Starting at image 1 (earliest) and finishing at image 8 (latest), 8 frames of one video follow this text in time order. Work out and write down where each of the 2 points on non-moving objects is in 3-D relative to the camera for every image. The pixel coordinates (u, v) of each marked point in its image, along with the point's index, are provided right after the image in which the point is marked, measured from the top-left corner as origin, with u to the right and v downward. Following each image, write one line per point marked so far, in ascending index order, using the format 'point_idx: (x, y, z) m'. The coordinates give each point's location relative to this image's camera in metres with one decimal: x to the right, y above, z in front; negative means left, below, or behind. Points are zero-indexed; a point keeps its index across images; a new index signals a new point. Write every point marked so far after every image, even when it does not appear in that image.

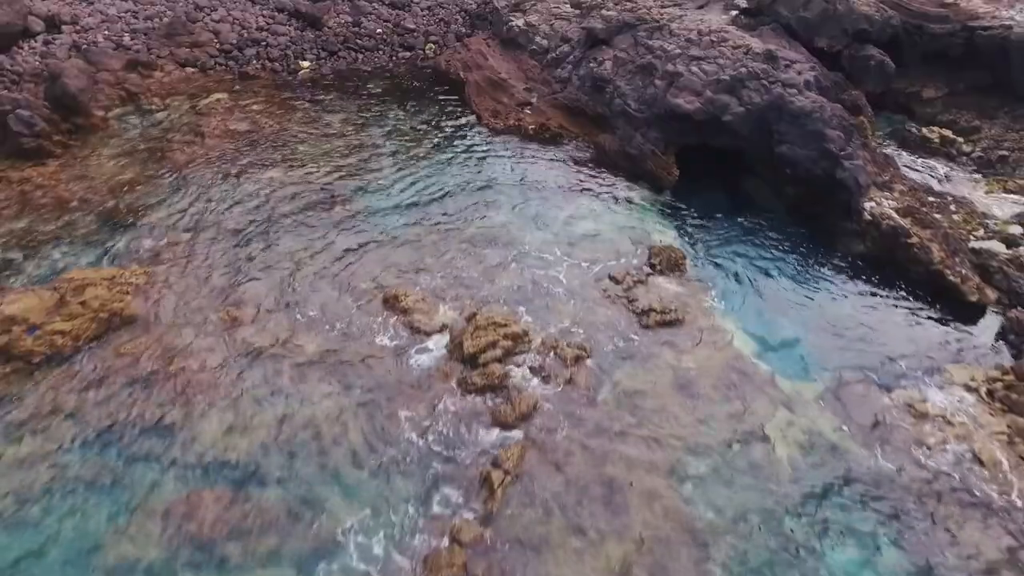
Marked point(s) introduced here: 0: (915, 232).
0: (+7.4, +1.0, +13.8) m
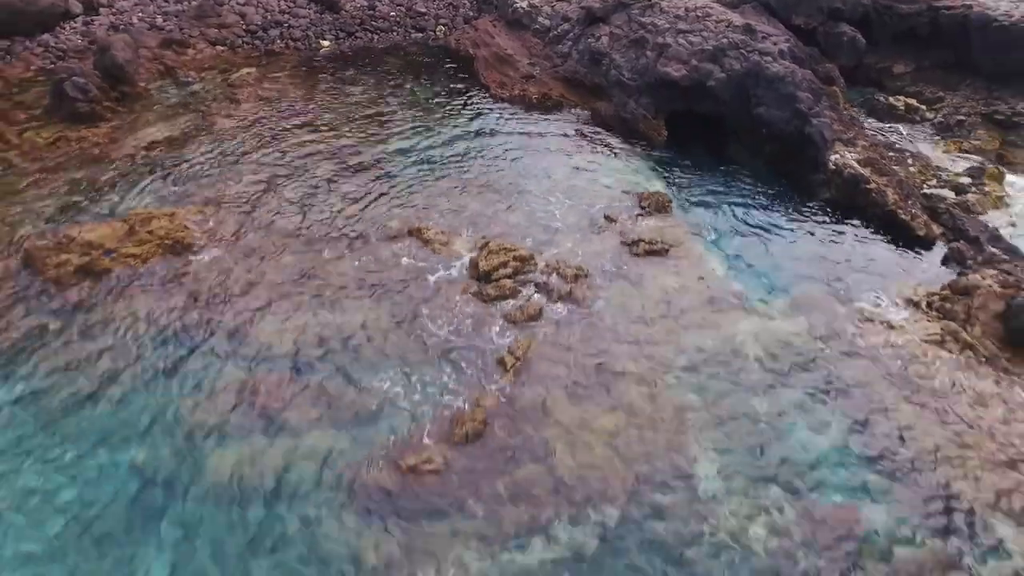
0: (+7.5, +2.3, +15.7) m
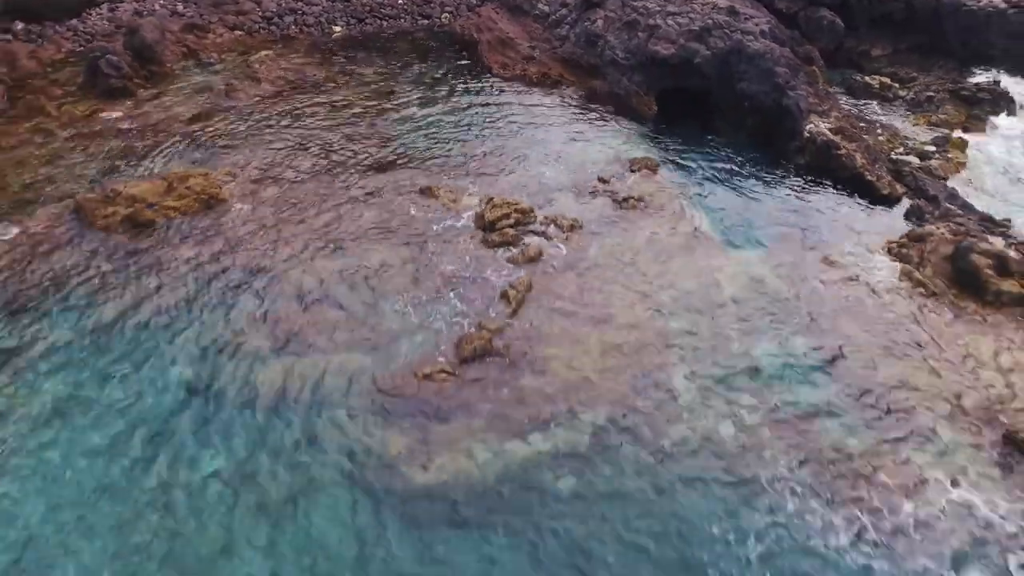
0: (+7.6, +3.3, +17.2) m
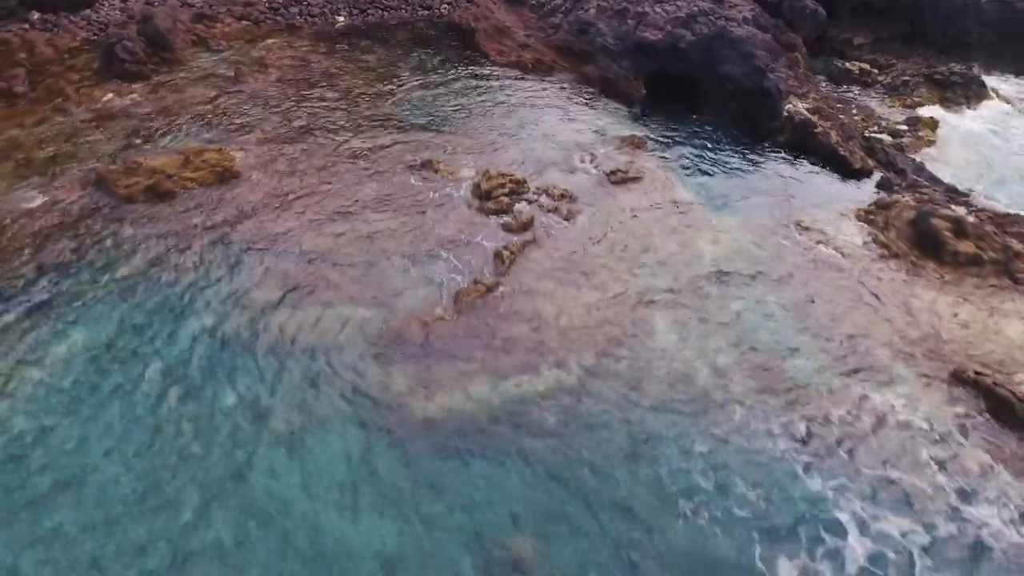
0: (+7.4, +4.0, +18.2) m
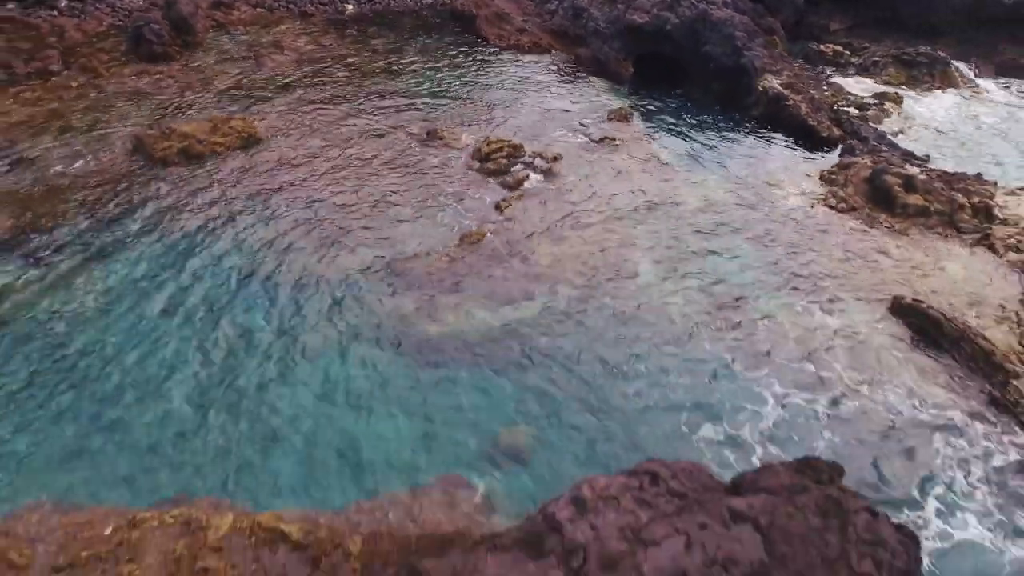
0: (+7.4, +5.1, +19.9) m
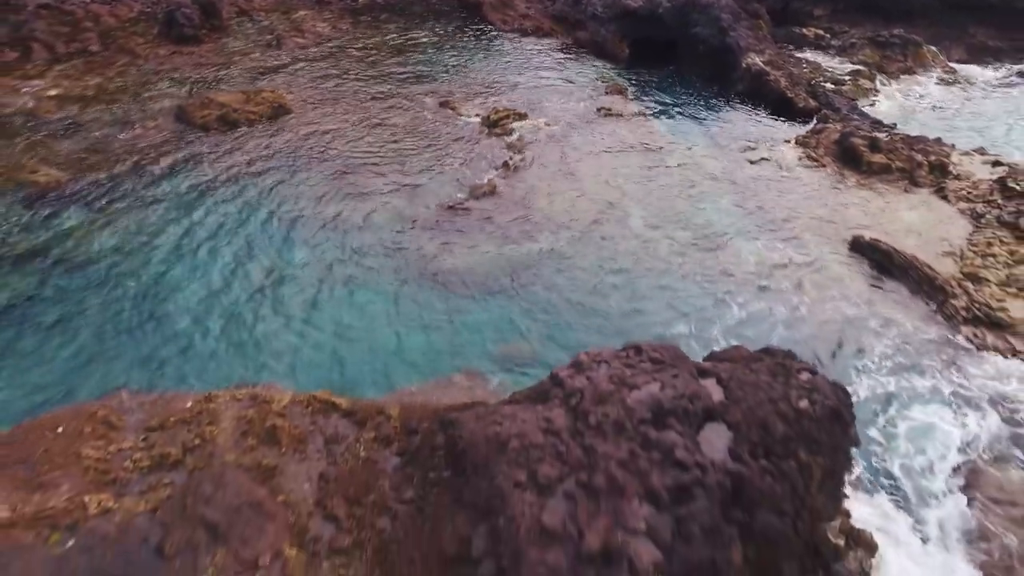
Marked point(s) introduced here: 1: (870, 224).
0: (+7.5, +6.3, +21.8) m
1: (+7.4, +1.3, +15.6) m
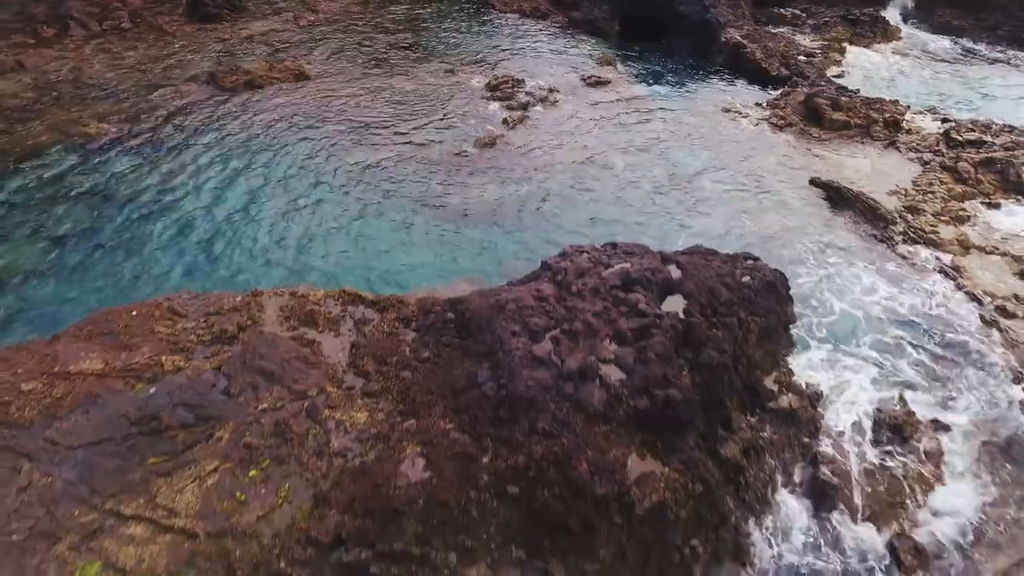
0: (+7.5, +7.7, +23.8) m
1: (+7.4, +2.8, +17.6) m
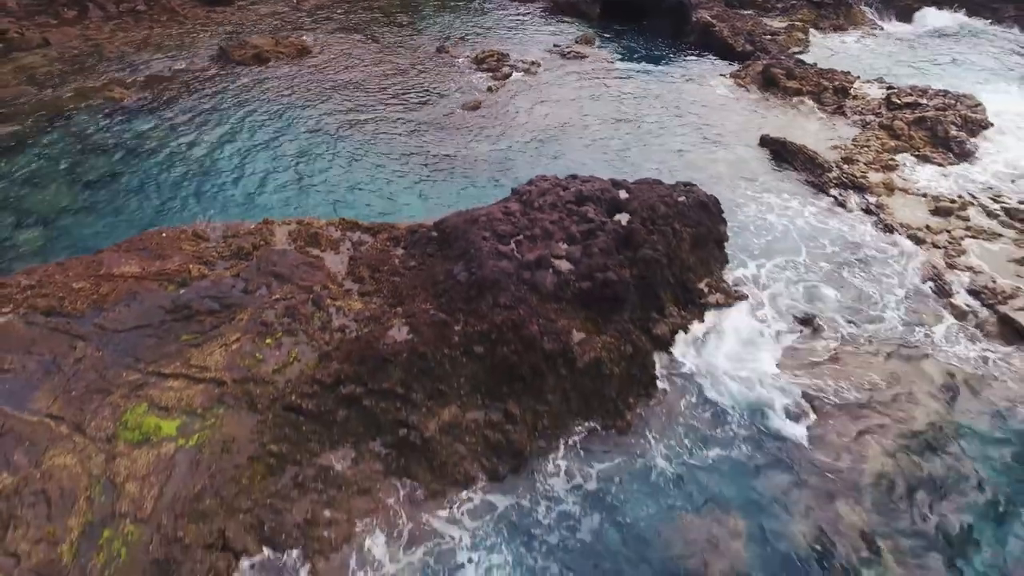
0: (+7.0, +9.1, +25.8) m
1: (+6.9, +4.1, +19.6) m
